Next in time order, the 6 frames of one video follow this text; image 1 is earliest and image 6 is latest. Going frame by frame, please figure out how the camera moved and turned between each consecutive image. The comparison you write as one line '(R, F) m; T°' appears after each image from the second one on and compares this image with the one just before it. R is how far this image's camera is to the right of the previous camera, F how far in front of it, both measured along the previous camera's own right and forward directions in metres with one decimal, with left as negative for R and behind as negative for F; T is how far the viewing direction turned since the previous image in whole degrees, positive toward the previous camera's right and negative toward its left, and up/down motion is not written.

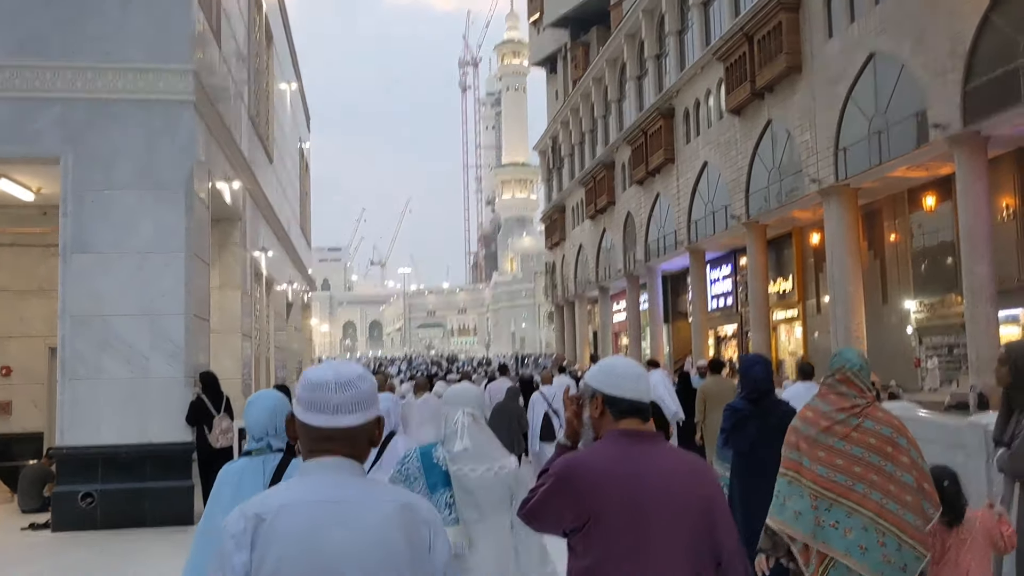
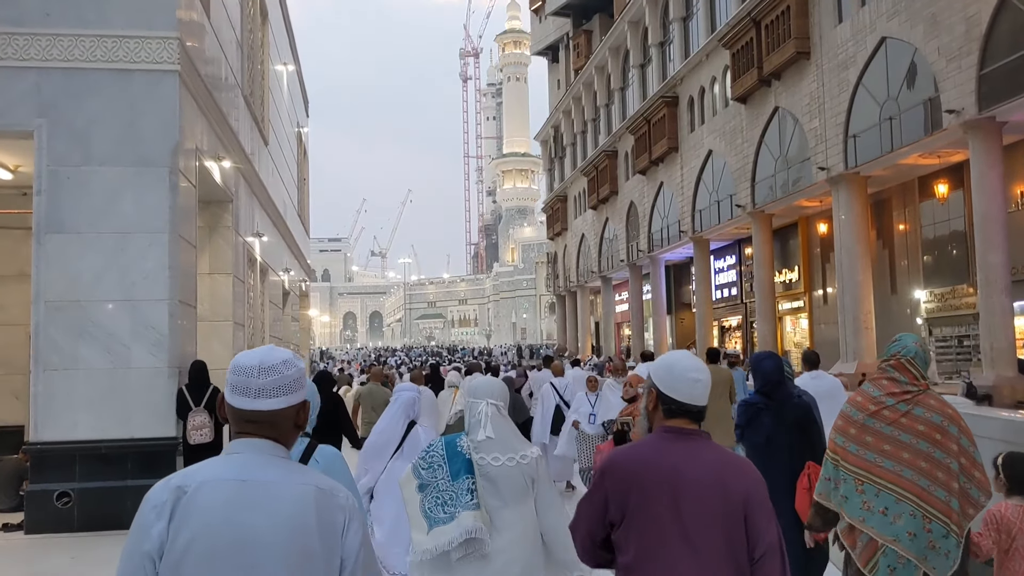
(0.0, +0.4) m; 0°
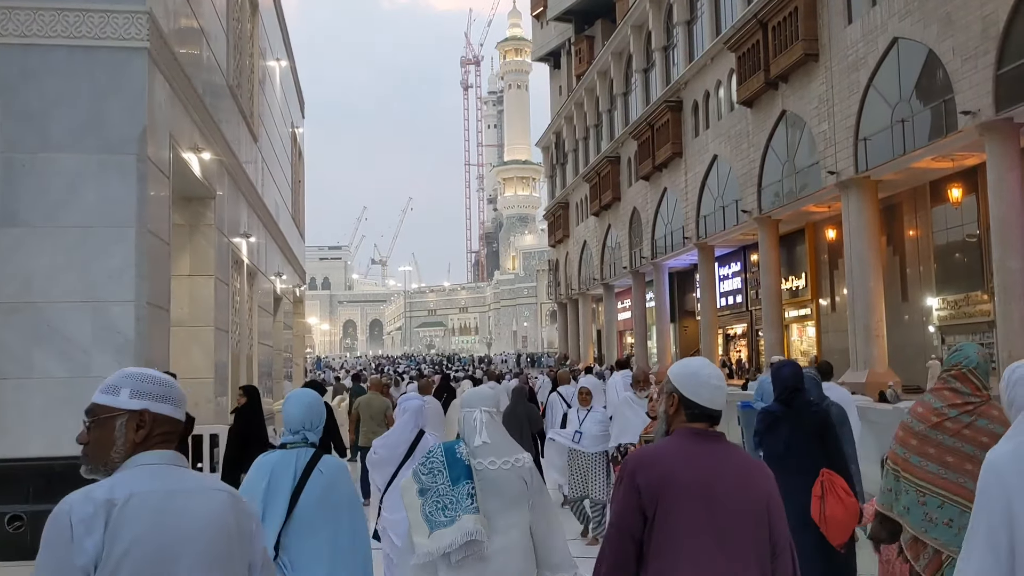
(0.0, +0.5) m; 0°
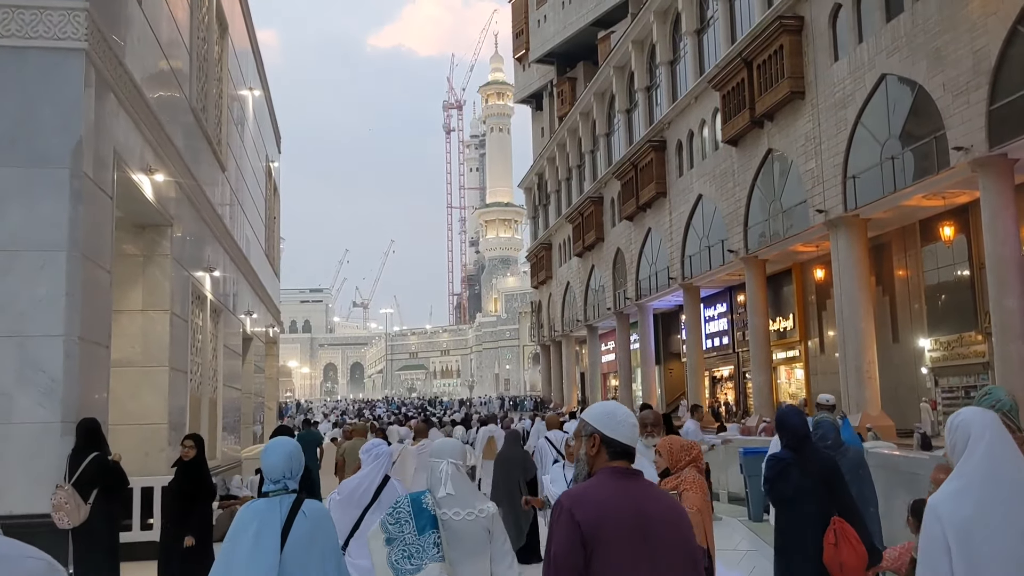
(0.0, +0.6) m; +1°
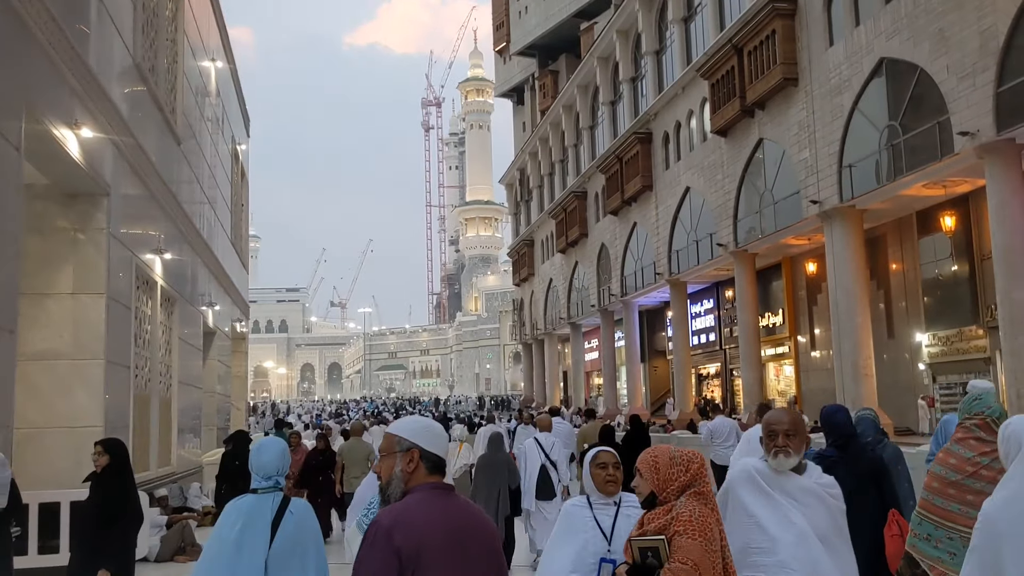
(-0.1, +0.9) m; +1°
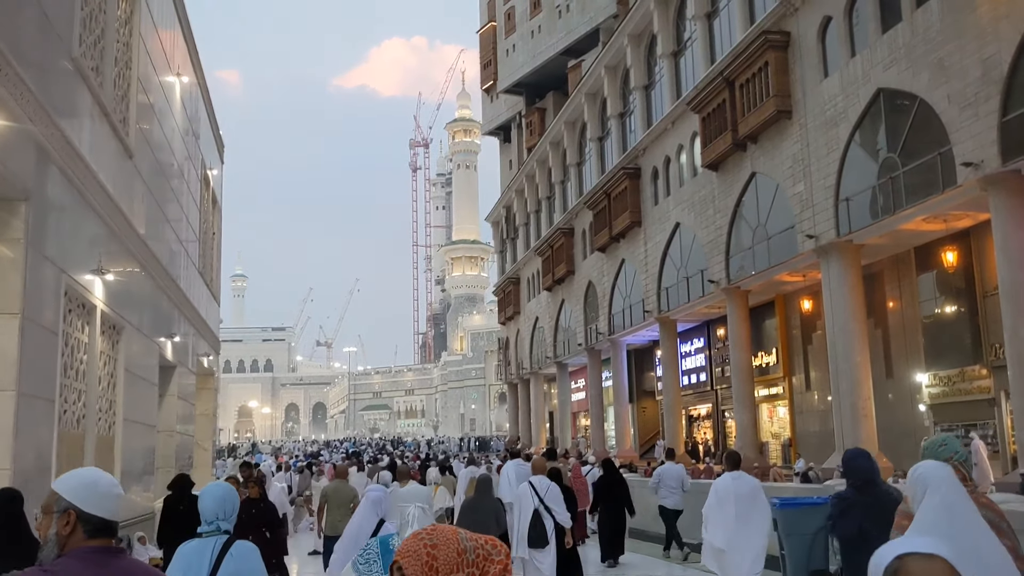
(0.0, +0.8) m; +1°
